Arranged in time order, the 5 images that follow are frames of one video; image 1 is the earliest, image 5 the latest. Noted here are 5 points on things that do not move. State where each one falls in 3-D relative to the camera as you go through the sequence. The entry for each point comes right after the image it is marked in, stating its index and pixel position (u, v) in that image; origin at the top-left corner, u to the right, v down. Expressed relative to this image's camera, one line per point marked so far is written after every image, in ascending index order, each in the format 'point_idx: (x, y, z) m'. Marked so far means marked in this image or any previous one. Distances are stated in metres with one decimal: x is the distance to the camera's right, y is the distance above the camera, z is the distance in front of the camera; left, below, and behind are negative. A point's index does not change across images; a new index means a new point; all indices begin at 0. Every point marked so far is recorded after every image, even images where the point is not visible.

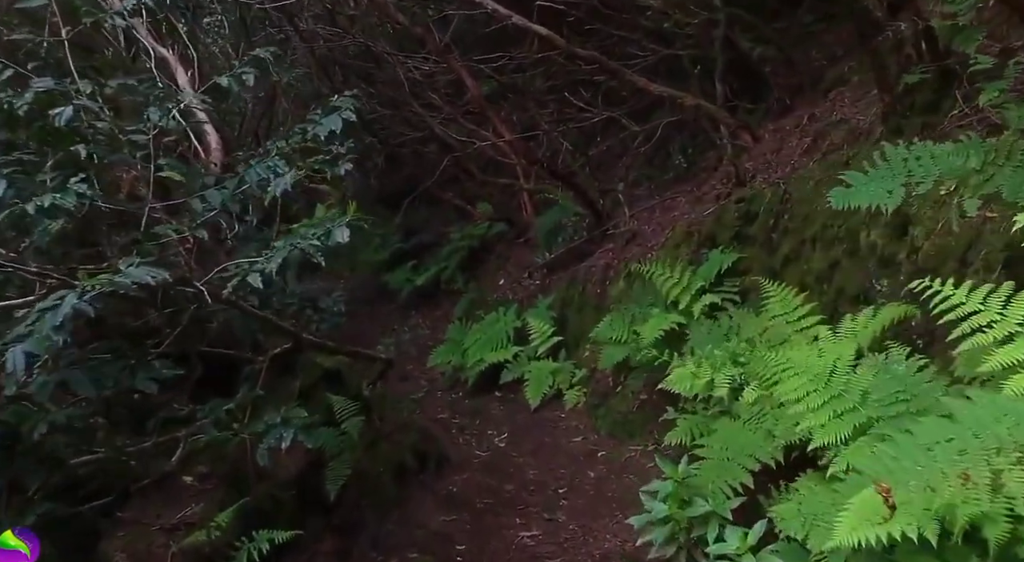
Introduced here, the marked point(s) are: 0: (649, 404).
0: (+1.1, -1.0, +7.0) m
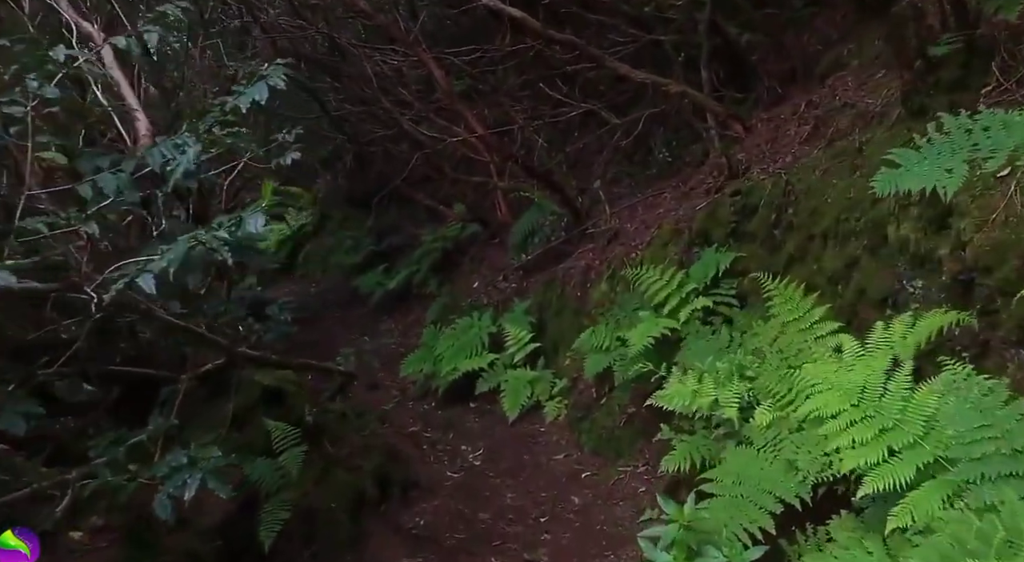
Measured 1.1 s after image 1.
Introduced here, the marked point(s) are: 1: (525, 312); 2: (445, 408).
0: (+0.9, -1.0, +6.4) m
1: (+0.1, -0.3, +9.3) m
2: (-0.7, -1.3, +9.6) m
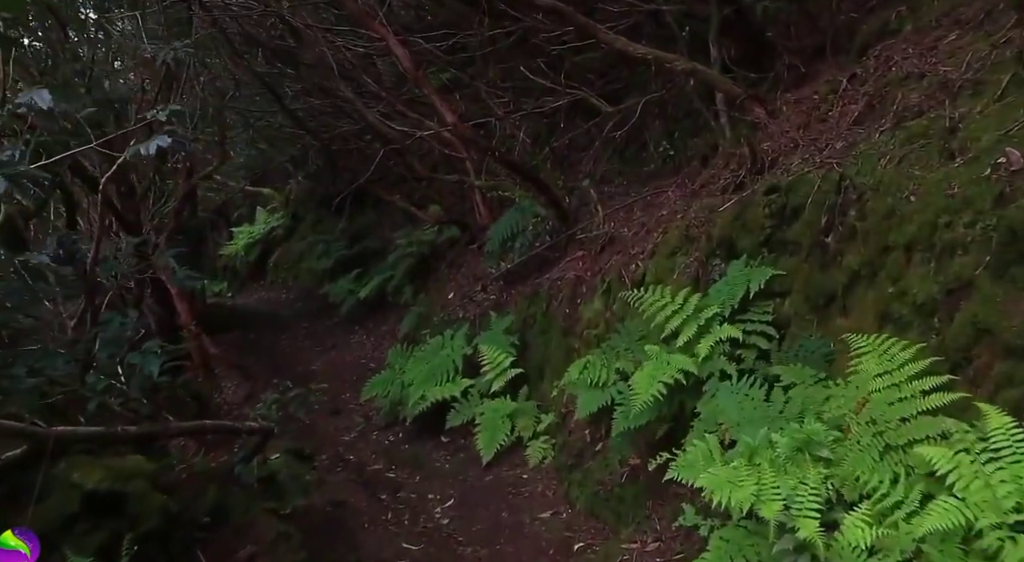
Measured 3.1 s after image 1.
0: (+0.8, -1.1, +5.1) m
1: (-0.1, -0.4, +8.0) m
2: (-0.9, -1.5, +8.2) m
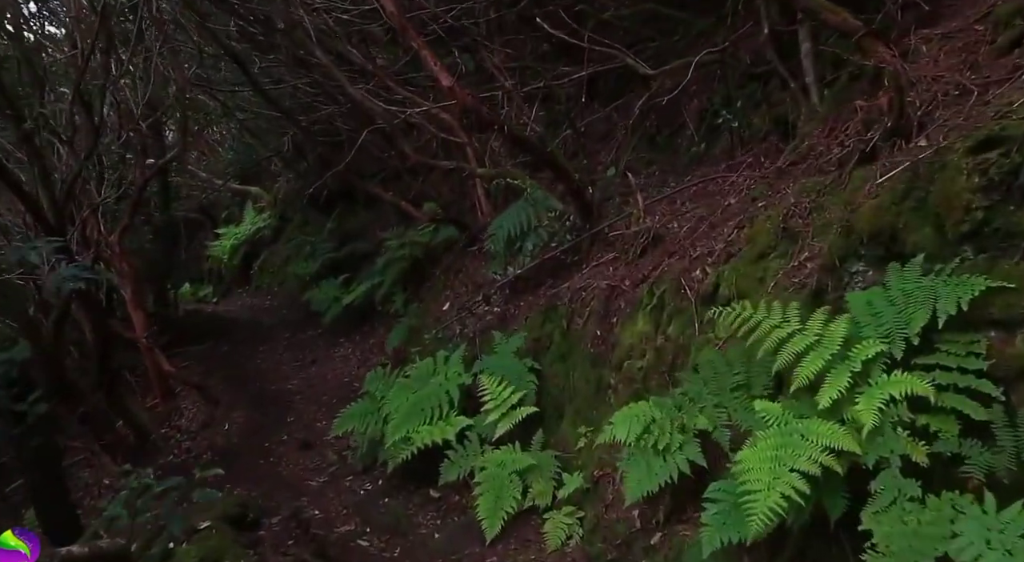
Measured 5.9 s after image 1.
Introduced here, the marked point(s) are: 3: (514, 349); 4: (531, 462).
0: (+0.8, -1.2, +3.3) m
1: (0.0, -0.5, +6.2) m
2: (-0.8, -1.5, +6.4) m
3: (0.0, -0.5, +6.2) m
4: (+0.1, -1.0, +5.1) m
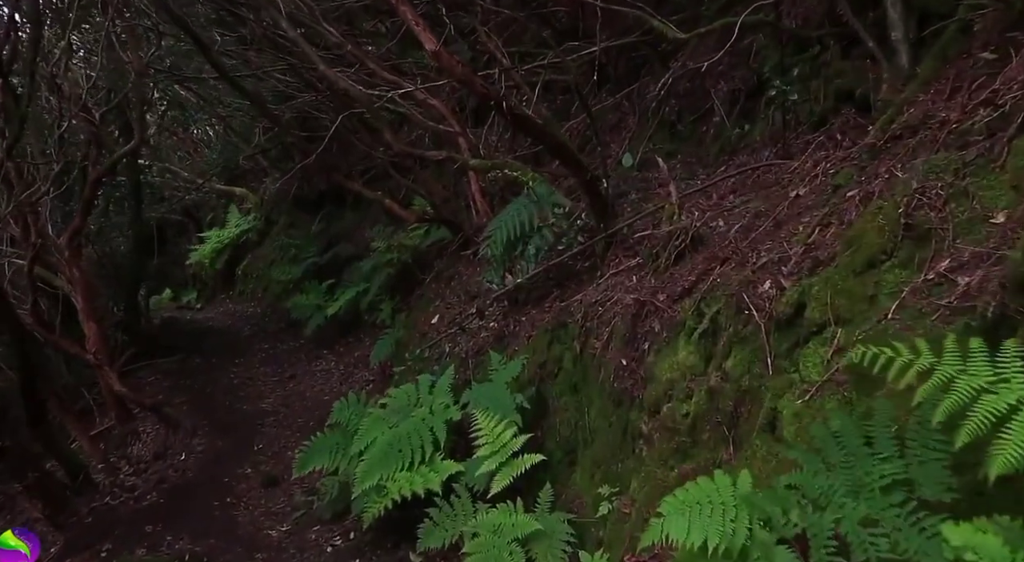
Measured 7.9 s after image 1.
0: (+0.8, -1.2, +2.1) m
1: (0.0, -0.6, +5.0) m
2: (-0.8, -1.6, +5.2) m
3: (0.0, -0.5, +5.0) m
4: (+0.1, -1.1, +3.9) m
